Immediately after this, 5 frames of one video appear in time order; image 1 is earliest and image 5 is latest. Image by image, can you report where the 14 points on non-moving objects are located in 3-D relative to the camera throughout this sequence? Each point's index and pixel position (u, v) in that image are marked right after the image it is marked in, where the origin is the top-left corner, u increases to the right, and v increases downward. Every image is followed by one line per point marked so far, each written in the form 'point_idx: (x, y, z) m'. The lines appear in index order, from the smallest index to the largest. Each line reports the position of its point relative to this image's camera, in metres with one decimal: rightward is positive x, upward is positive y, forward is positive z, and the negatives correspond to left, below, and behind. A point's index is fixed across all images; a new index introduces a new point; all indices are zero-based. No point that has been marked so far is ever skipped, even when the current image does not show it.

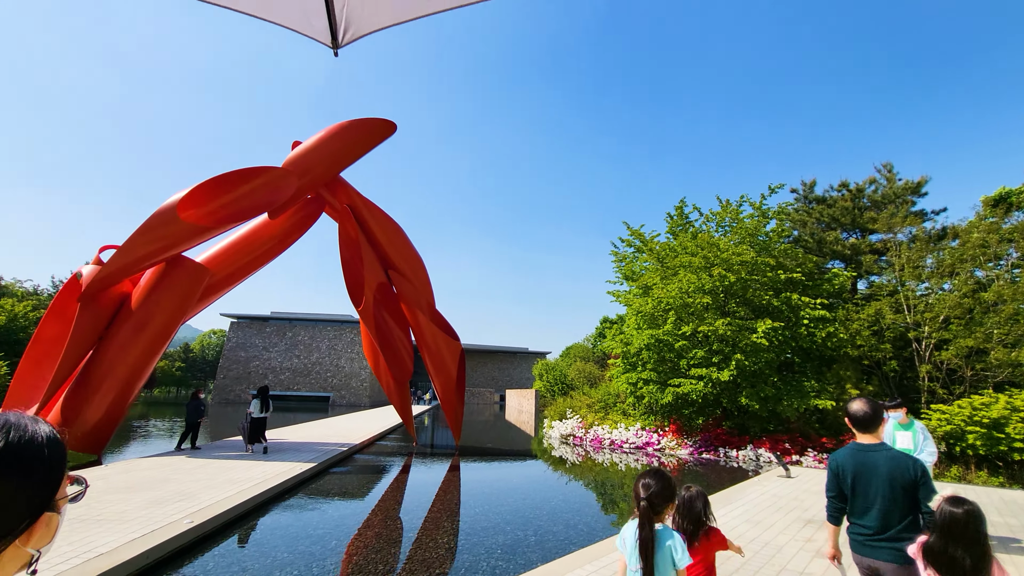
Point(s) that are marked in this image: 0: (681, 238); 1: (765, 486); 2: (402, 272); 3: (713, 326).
0: (+3.8, +1.1, +10.6) m
1: (+2.9, -2.3, +5.5) m
2: (-1.9, +0.2, +8.8) m
3: (+3.8, -0.7, +9.1) m
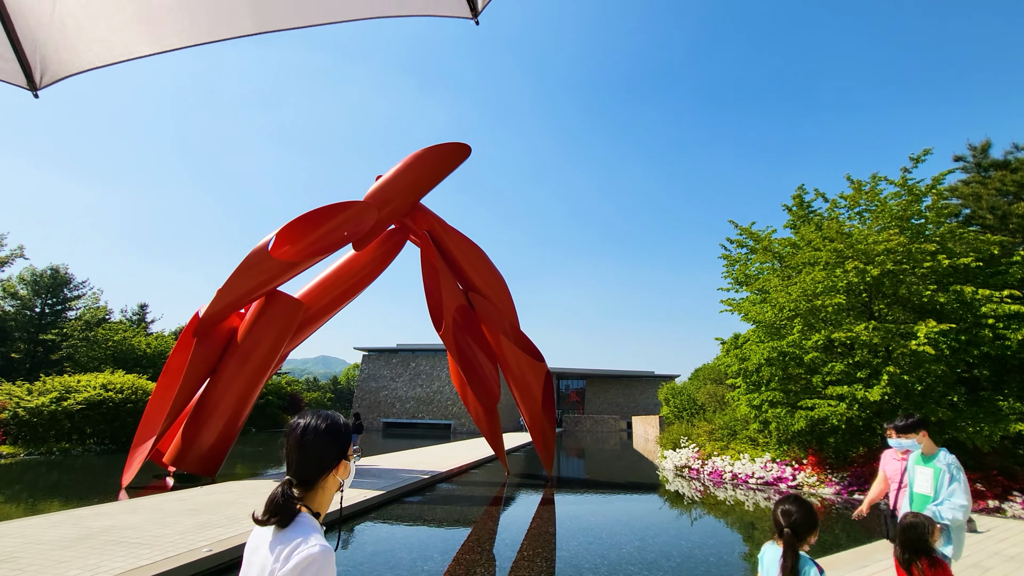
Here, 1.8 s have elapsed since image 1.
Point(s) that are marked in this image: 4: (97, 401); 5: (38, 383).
0: (+5.4, +1.1, +8.9) m
1: (+3.5, -2.1, +4.0) m
2: (-0.5, -0.1, +8.6) m
3: (+5.2, -0.7, +7.3) m
4: (-10.0, -2.7, +11.6) m
5: (-11.4, -2.3, +11.6) m
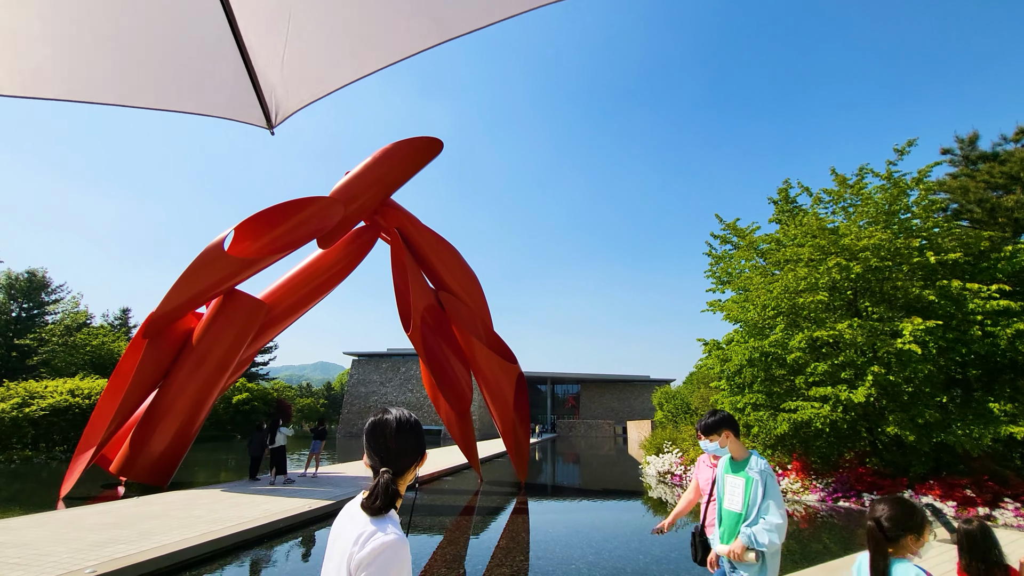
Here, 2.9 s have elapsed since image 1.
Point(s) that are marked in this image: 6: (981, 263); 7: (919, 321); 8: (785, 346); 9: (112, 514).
0: (+5.0, +1.1, +8.6) m
1: (+3.0, -2.0, +3.7) m
2: (-0.9, -0.1, +8.2) m
3: (+4.7, -0.6, +7.0) m
4: (-10.5, -2.8, +11.2) m
5: (-11.9, -2.3, +11.2) m
6: (+7.2, +0.4, +7.4) m
7: (+5.6, -0.5, +6.6) m
8: (+4.3, -0.9, +7.5) m
9: (-3.6, -2.0, +4.3) m
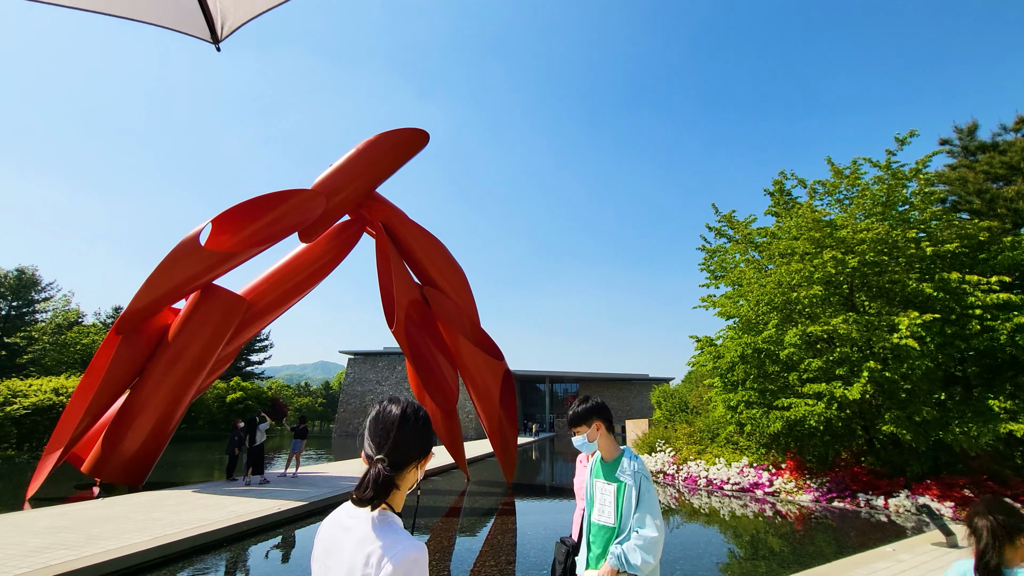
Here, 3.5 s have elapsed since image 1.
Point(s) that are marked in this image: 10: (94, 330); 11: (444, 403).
0: (+4.7, +1.2, +8.4) m
1: (+2.8, -2.0, +3.5) m
2: (-1.2, 0.0, +8.0) m
3: (+4.5, -0.5, +6.8) m
4: (-10.7, -2.7, +11.1) m
5: (-12.1, -2.3, +11.0) m
6: (+7.0, +0.5, +7.2) m
7: (+5.3, -0.4, +6.4) m
8: (+4.0, -0.8, +7.3) m
9: (-3.8, -2.0, +4.1) m
10: (-16.4, -1.7, +18.9) m
11: (-1.1, -1.9, +8.1) m
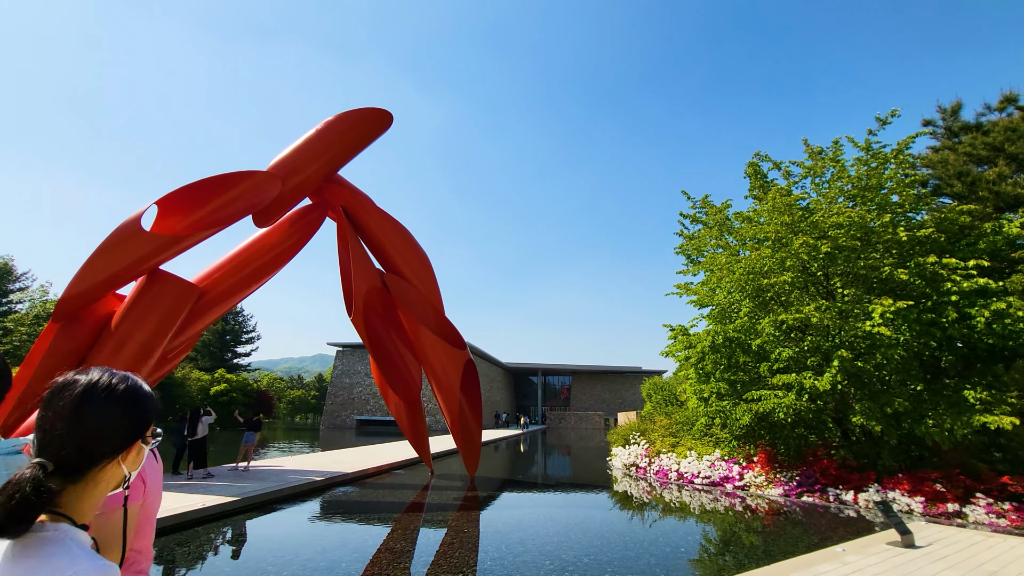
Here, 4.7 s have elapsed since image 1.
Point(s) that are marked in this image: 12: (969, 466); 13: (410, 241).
0: (+4.2, +1.4, +8.1) m
1: (+2.2, -1.8, +3.2) m
2: (-1.7, +0.2, +7.7) m
3: (+3.9, -0.3, +6.5) m
4: (-11.2, -2.4, +10.8) m
5: (-12.6, -2.0, +10.7) m
6: (+6.4, +0.7, +6.9) m
7: (+4.8, -0.2, +6.1) m
8: (+3.5, -0.6, +7.1) m
9: (-4.4, -1.8, +3.9) m
10: (-17.0, -1.3, +18.6) m
11: (-1.7, -1.7, +7.8) m
12: (+6.0, -2.3, +6.3) m
13: (-1.7, +0.8, +8.0) m
